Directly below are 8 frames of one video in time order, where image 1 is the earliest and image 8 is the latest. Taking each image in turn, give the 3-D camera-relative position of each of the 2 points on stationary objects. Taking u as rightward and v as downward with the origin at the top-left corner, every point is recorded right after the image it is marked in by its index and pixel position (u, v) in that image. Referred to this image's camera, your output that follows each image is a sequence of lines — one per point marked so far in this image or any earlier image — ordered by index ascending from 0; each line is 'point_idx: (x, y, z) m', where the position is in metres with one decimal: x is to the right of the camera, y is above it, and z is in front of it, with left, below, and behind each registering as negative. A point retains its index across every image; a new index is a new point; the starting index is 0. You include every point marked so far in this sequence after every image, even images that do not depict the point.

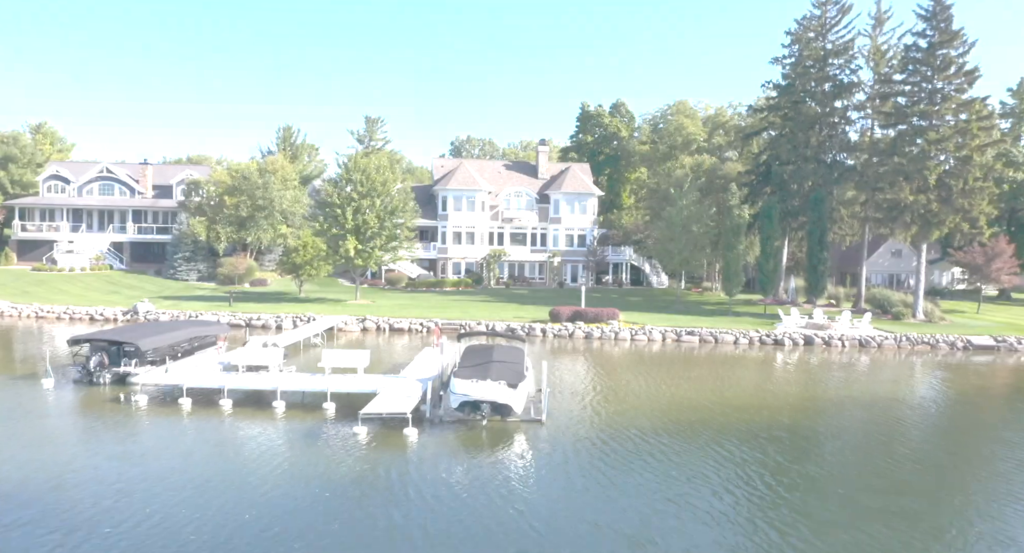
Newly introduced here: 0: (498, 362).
0: (-0.4, -2.3, +18.5) m
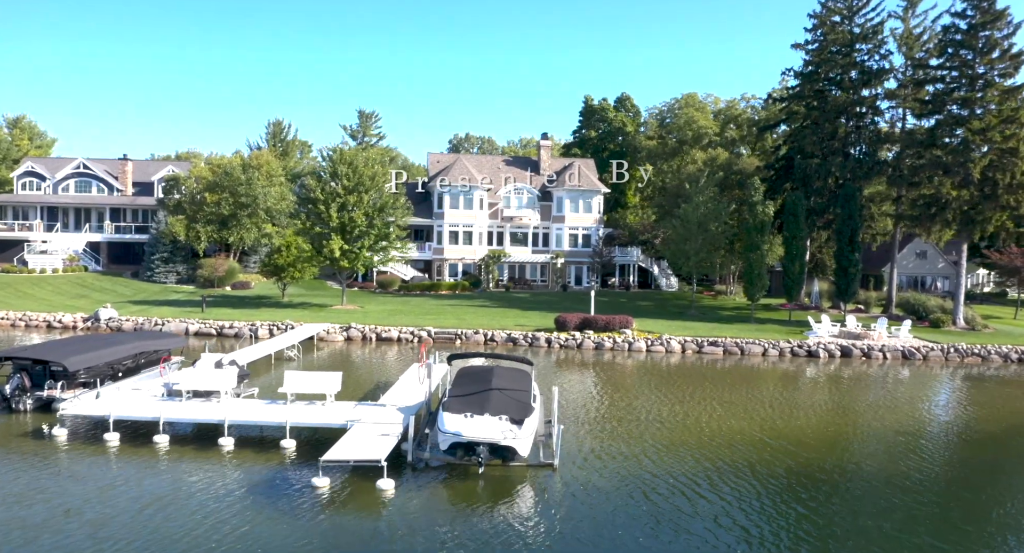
0: (-0.3, -2.4, +14.8) m
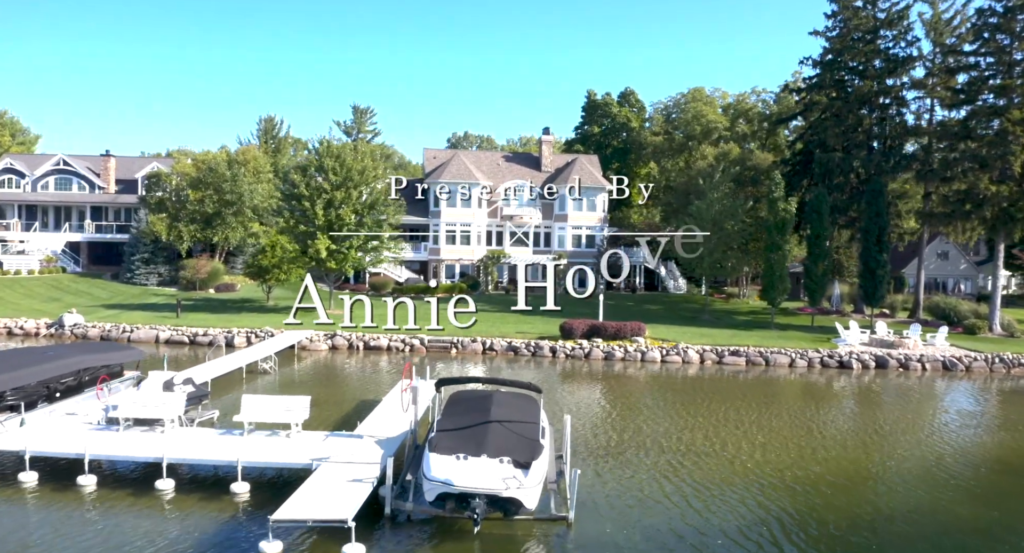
0: (-0.2, -2.5, +12.0) m
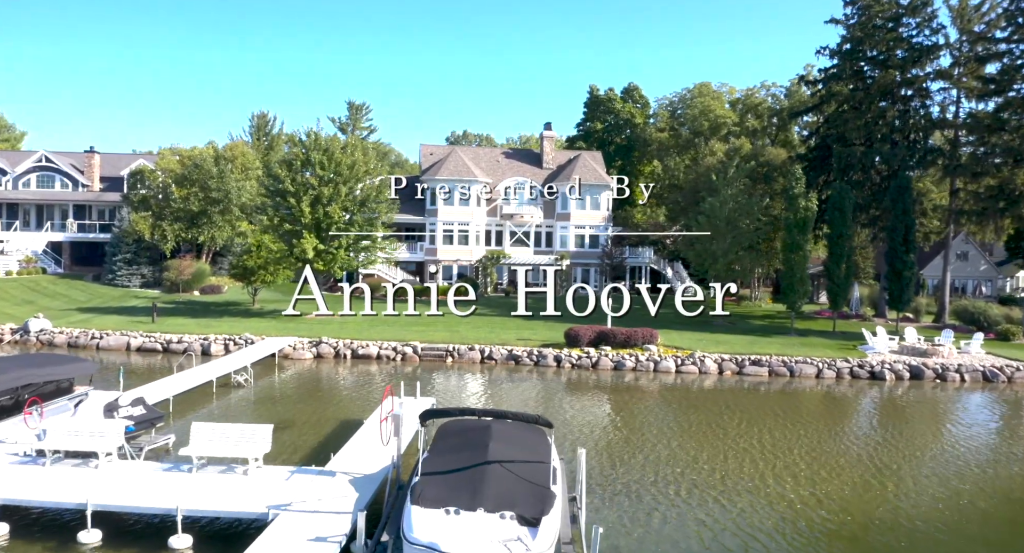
0: (-0.2, -2.6, +9.7) m
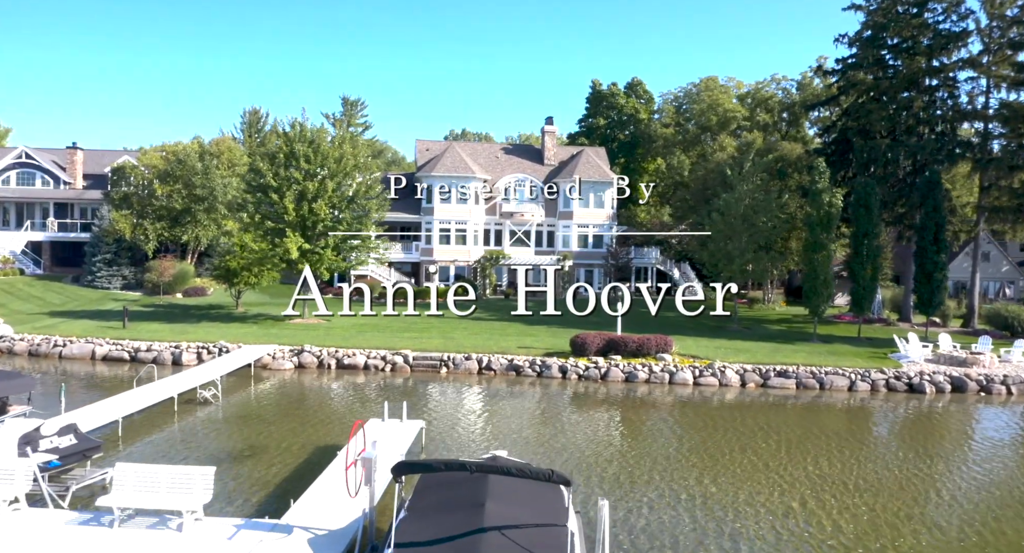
0: (-0.1, -2.6, +7.3) m
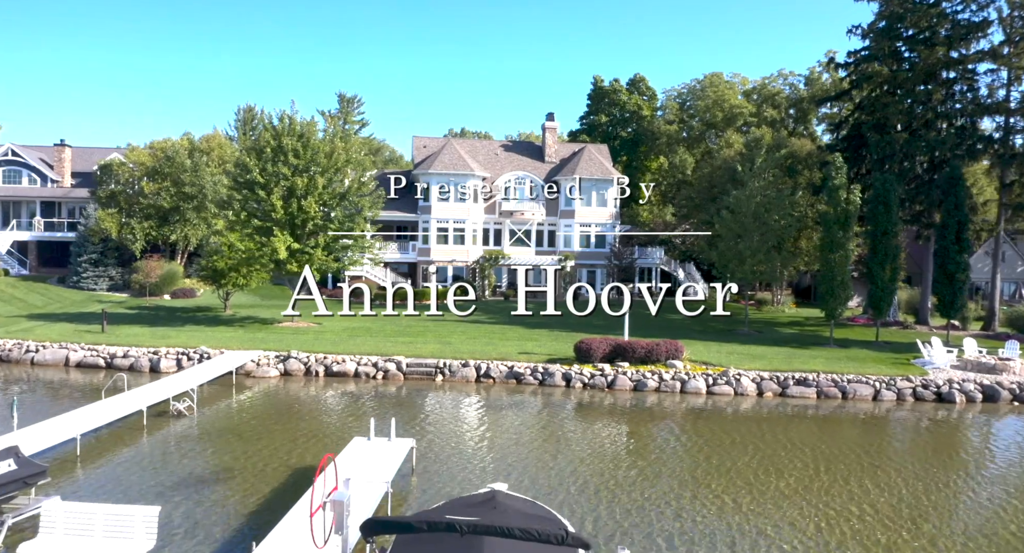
0: (-0.1, -2.7, +5.8) m
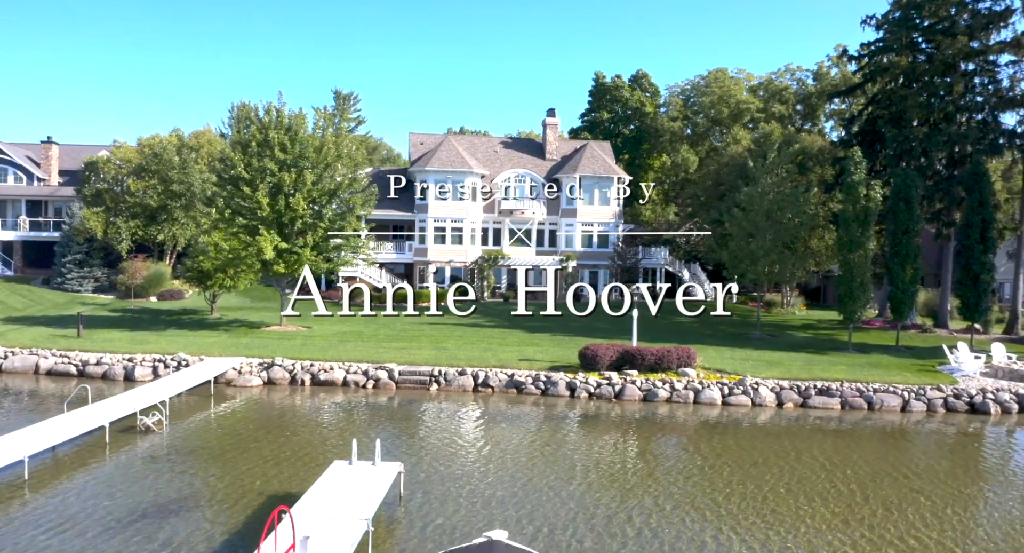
0: (-0.1, -2.7, +4.2) m
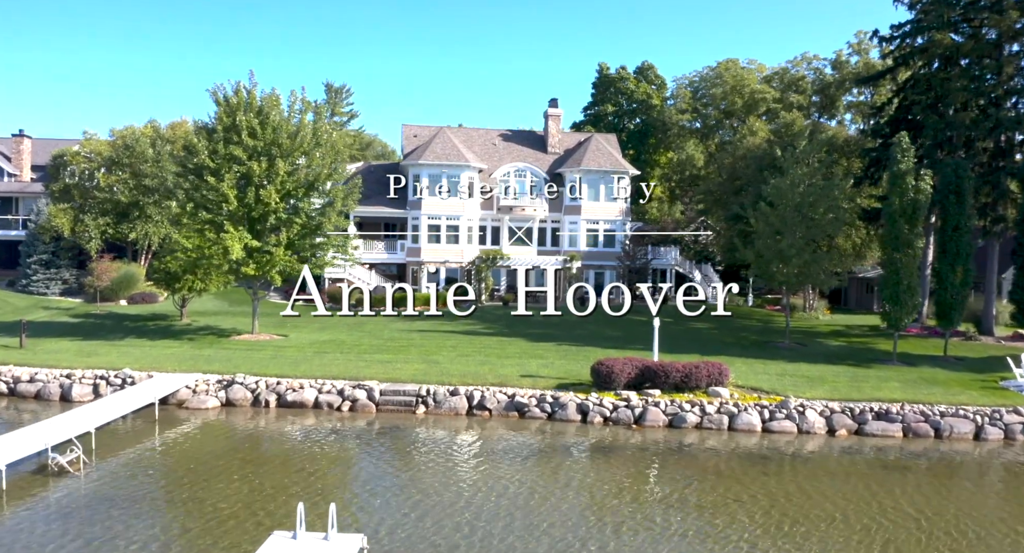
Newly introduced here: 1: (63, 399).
0: (0.0, -2.8, +1.1) m
1: (-11.9, -3.2, +18.7) m
